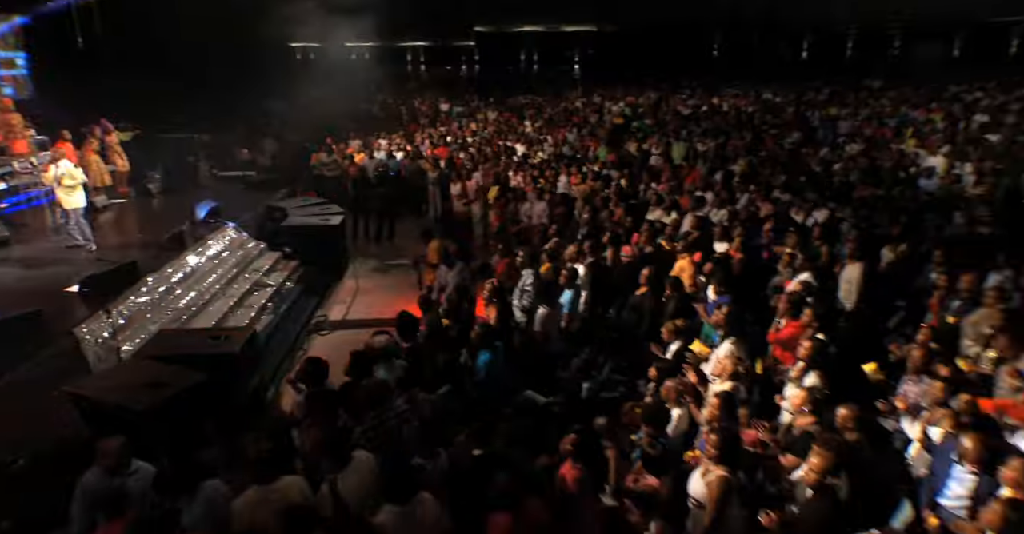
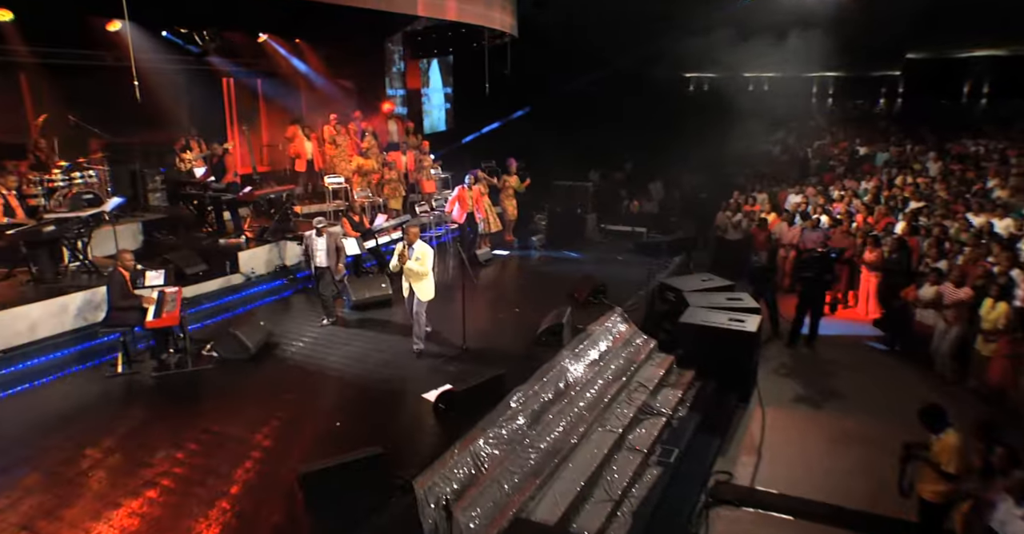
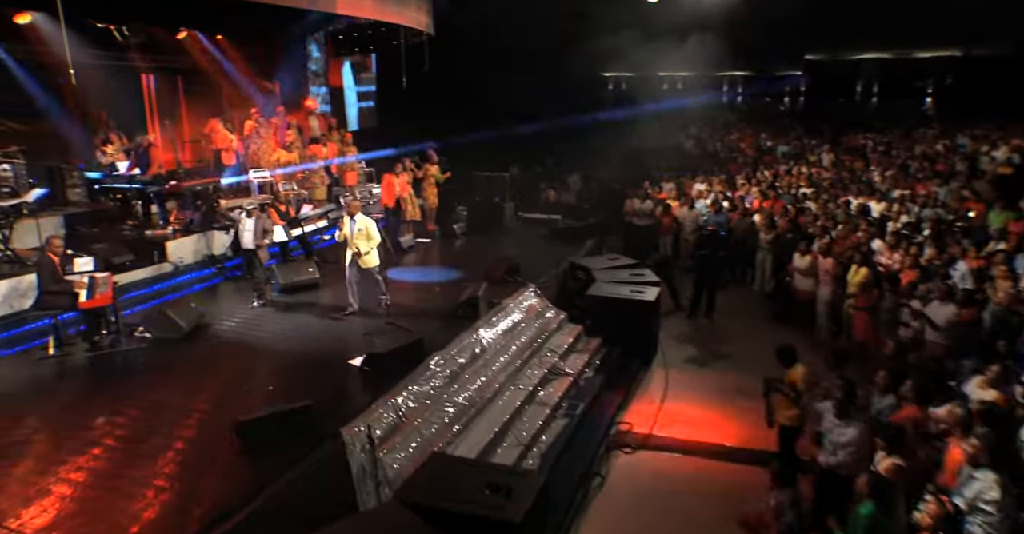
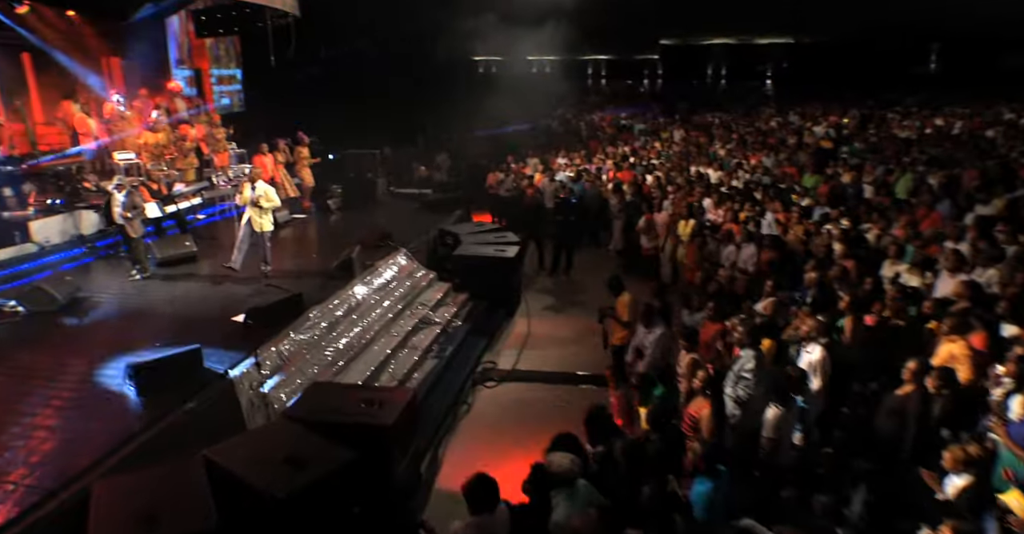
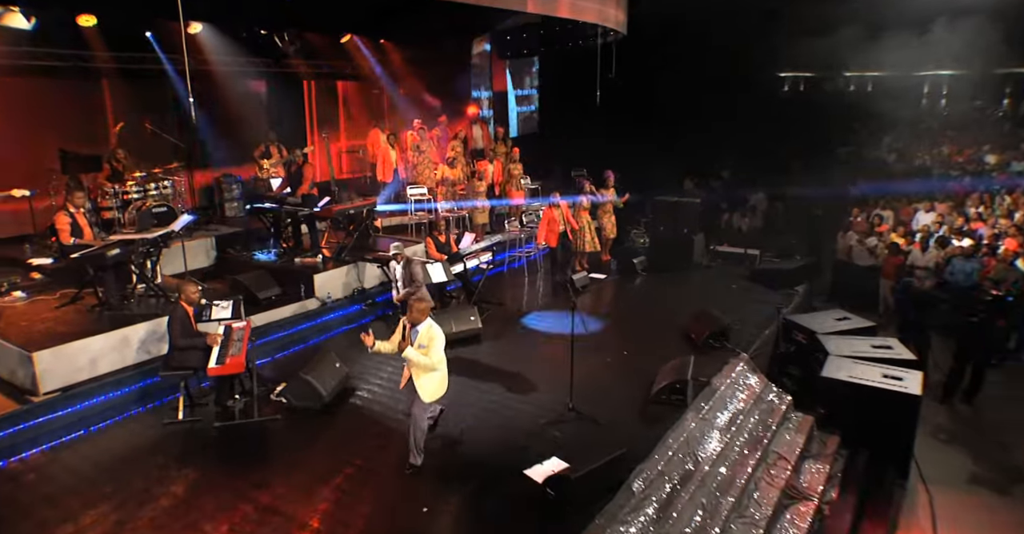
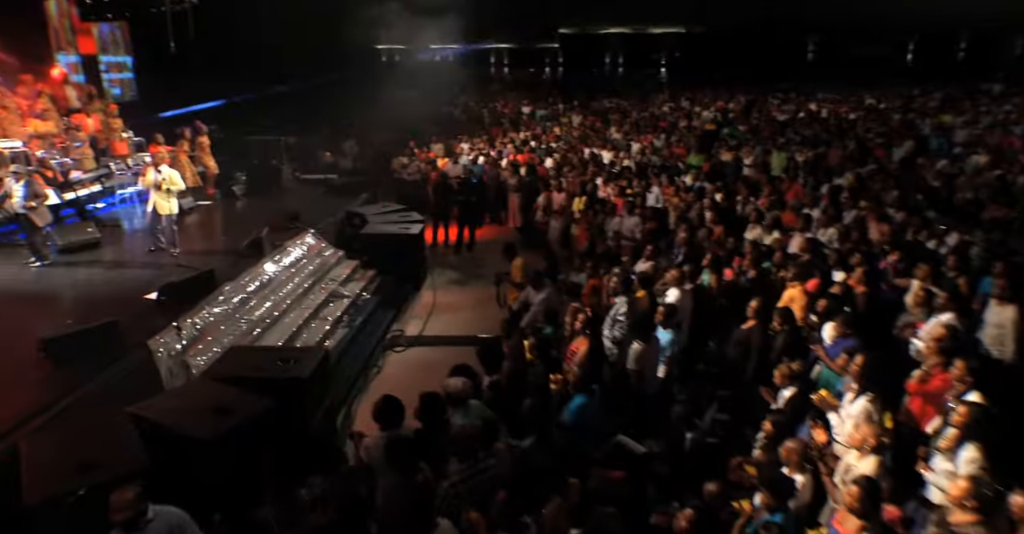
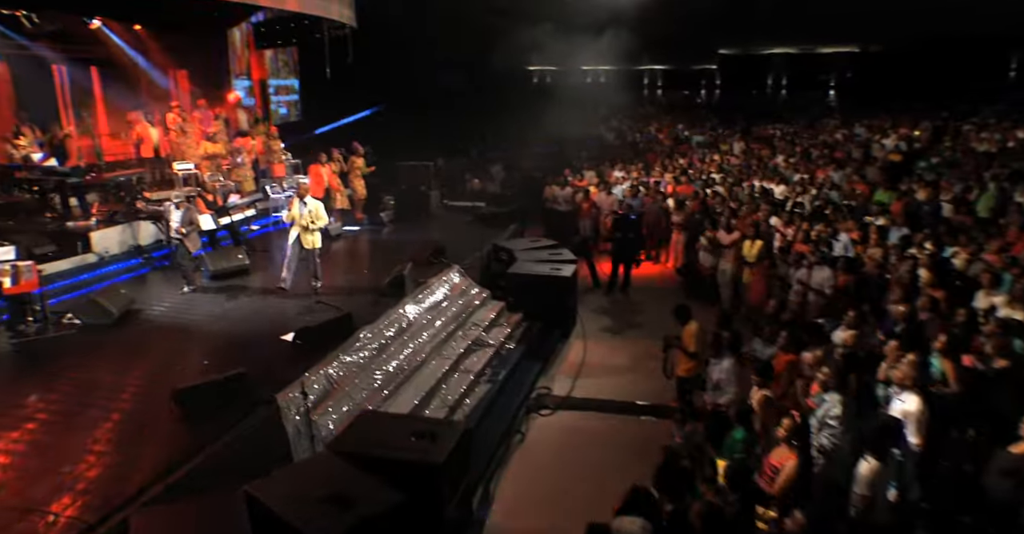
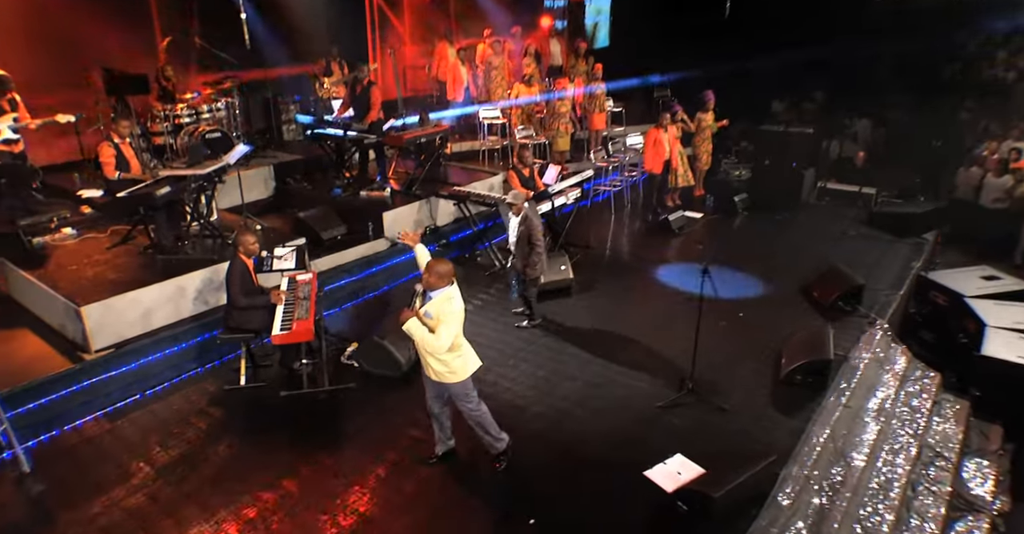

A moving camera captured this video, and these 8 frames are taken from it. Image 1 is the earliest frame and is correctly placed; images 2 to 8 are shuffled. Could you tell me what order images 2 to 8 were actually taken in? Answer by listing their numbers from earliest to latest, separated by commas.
6, 4, 7, 3, 2, 5, 8
